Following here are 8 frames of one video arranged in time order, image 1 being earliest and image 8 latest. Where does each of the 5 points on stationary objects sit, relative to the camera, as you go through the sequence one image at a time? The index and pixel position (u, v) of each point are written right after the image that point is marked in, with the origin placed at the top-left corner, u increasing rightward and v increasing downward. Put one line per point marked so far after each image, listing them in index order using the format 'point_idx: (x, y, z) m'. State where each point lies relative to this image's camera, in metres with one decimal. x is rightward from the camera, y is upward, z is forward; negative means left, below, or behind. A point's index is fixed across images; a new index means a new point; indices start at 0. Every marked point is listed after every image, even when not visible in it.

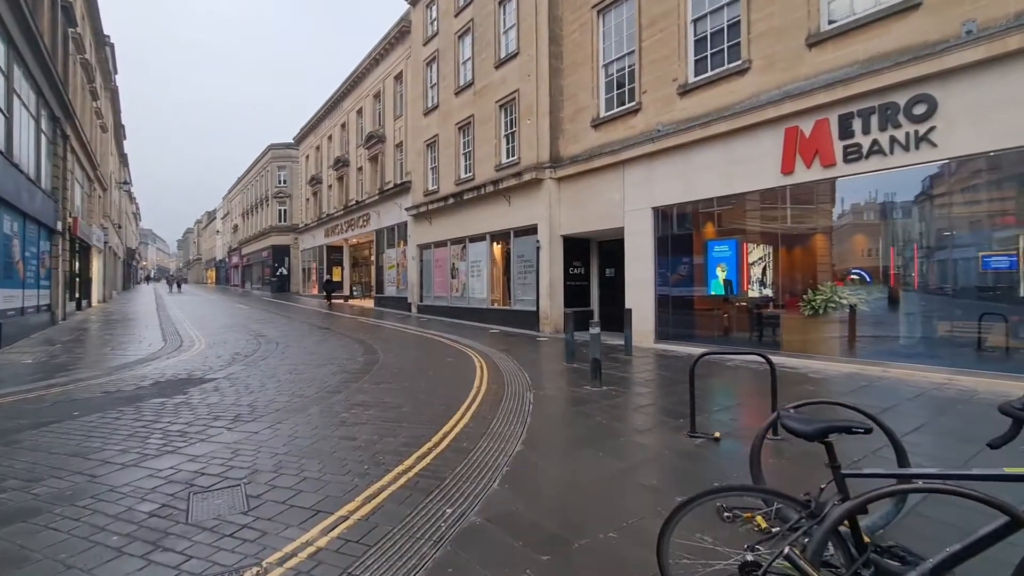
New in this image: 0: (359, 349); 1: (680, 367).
0: (-3.4, -1.4, +11.3) m
1: (+3.2, -1.5, +9.7) m
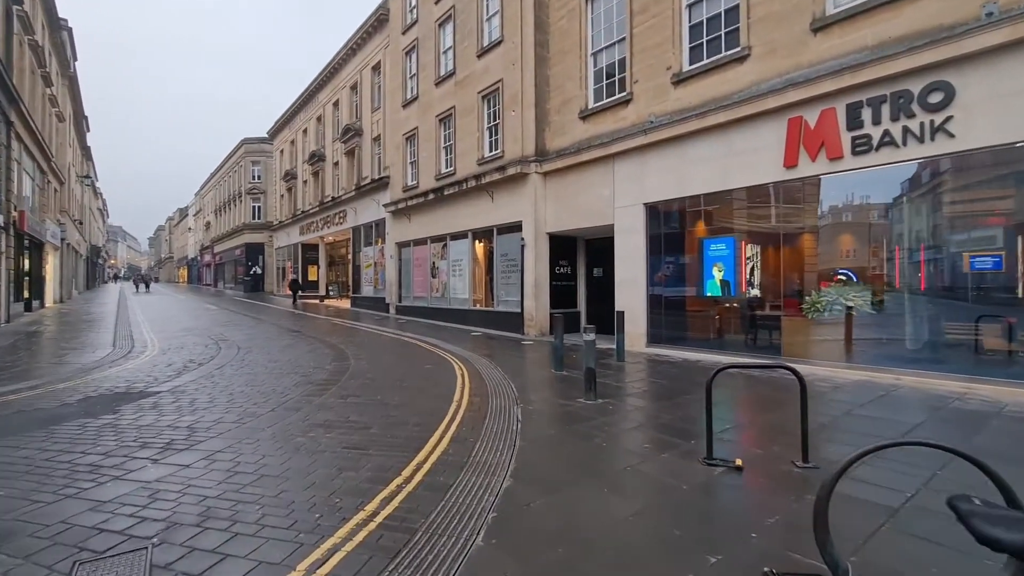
0: (-3.8, -1.4, +10.3) m
1: (+3.0, -1.5, +9.0) m
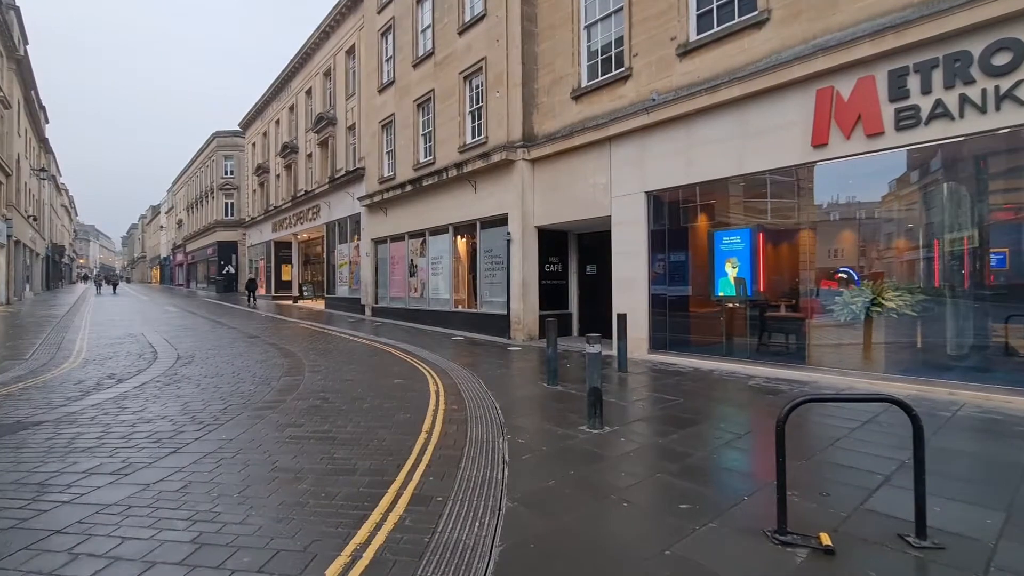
0: (-4.1, -1.4, +8.8) m
1: (+2.7, -1.5, +7.7) m
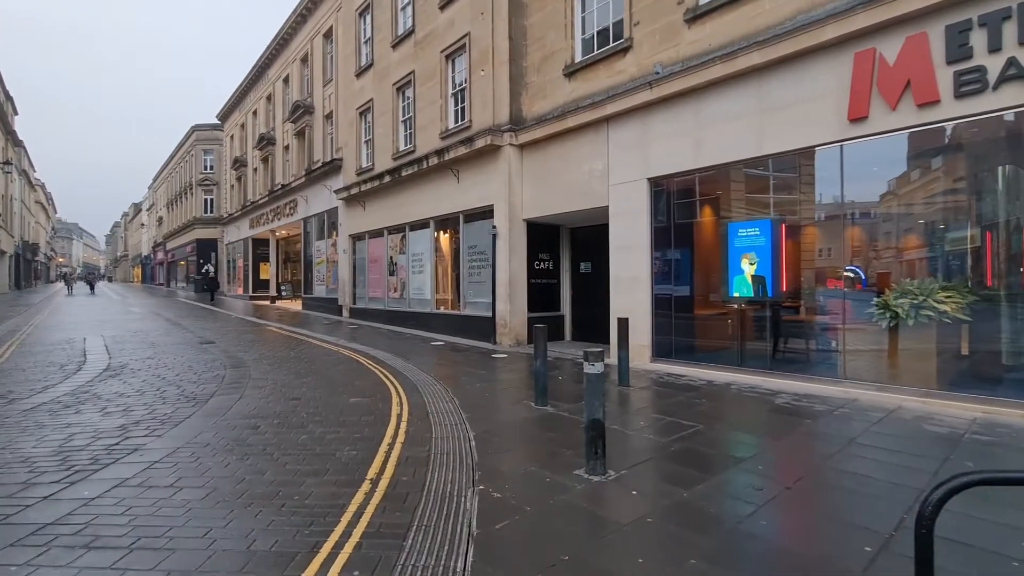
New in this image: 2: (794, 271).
0: (-4.3, -1.4, +7.5) m
1: (+2.5, -1.5, +6.5) m
2: (+4.3, +0.3, +7.7) m
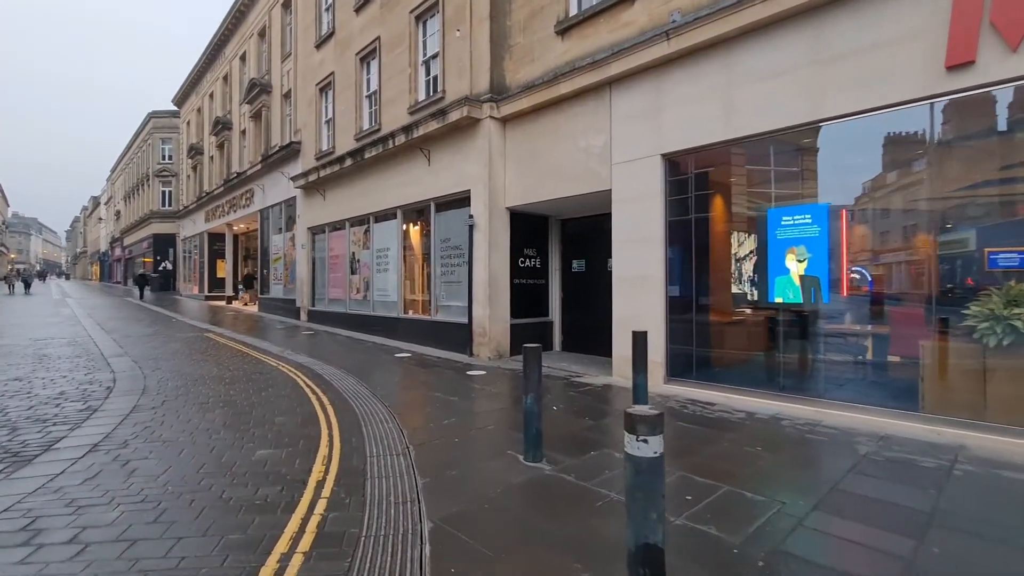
0: (-4.5, -1.4, +5.4) m
1: (+2.3, -1.5, +4.7) m
2: (+4.1, +0.2, +6.0) m
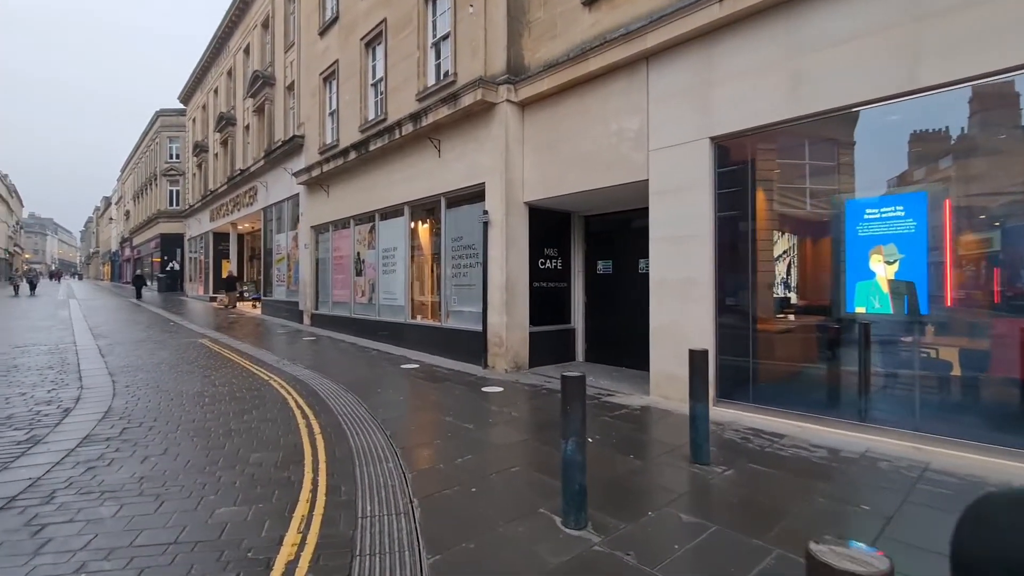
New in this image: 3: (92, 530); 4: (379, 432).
0: (-4.3, -1.5, +4.5) m
1: (+2.5, -1.6, +3.6) m
2: (+4.4, +0.1, +4.9) m
3: (-2.6, -1.5, +3.1) m
4: (-1.4, -1.5, +5.3) m
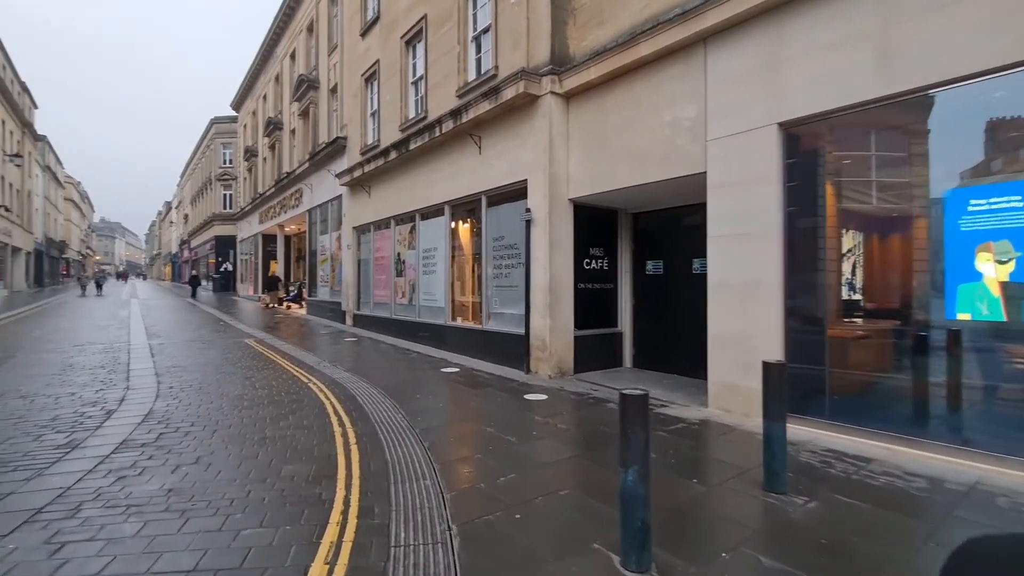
0: (-3.9, -1.5, +4.4) m
1: (+2.8, -1.6, +3.0) m
2: (+4.8, +0.1, +4.1) m
3: (-2.3, -1.6, +2.9) m
4: (-1.0, -1.6, +5.0) m
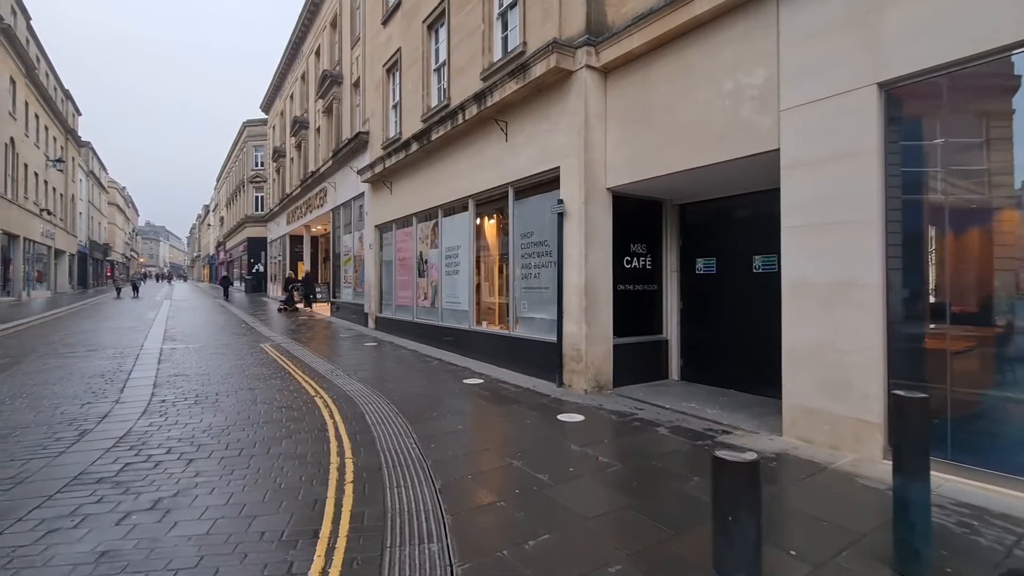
0: (-3.7, -1.5, +3.7) m
1: (+3.0, -1.6, +1.9) m
2: (+5.0, +0.1, +2.8) m
3: (-2.2, -1.6, +2.1) m
4: (-0.7, -1.6, +4.1) m
